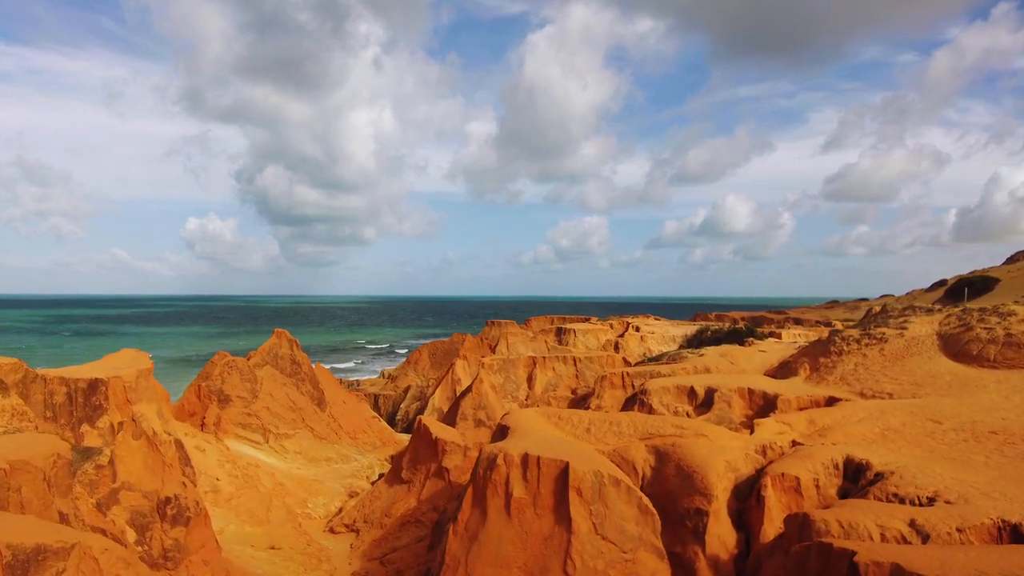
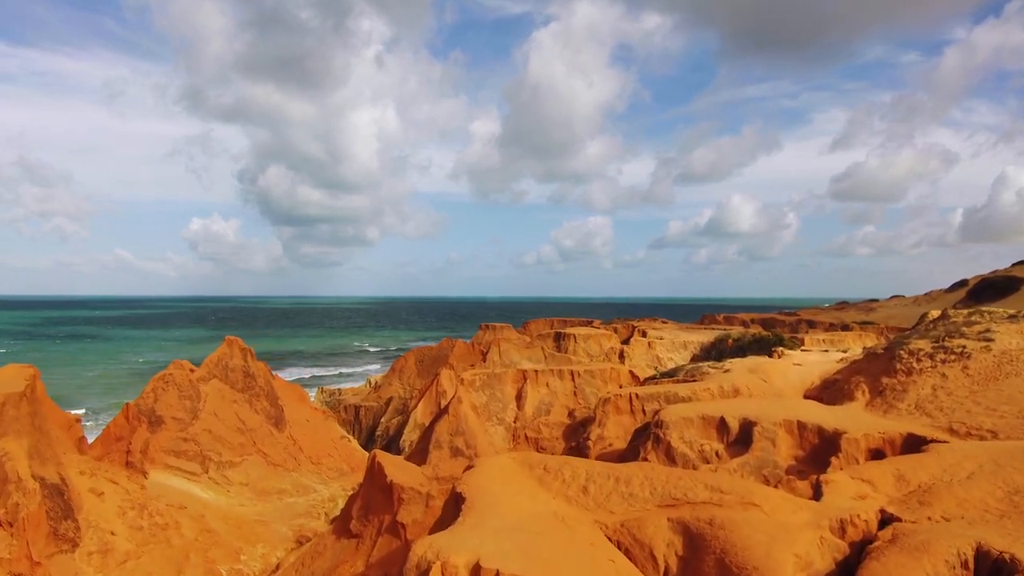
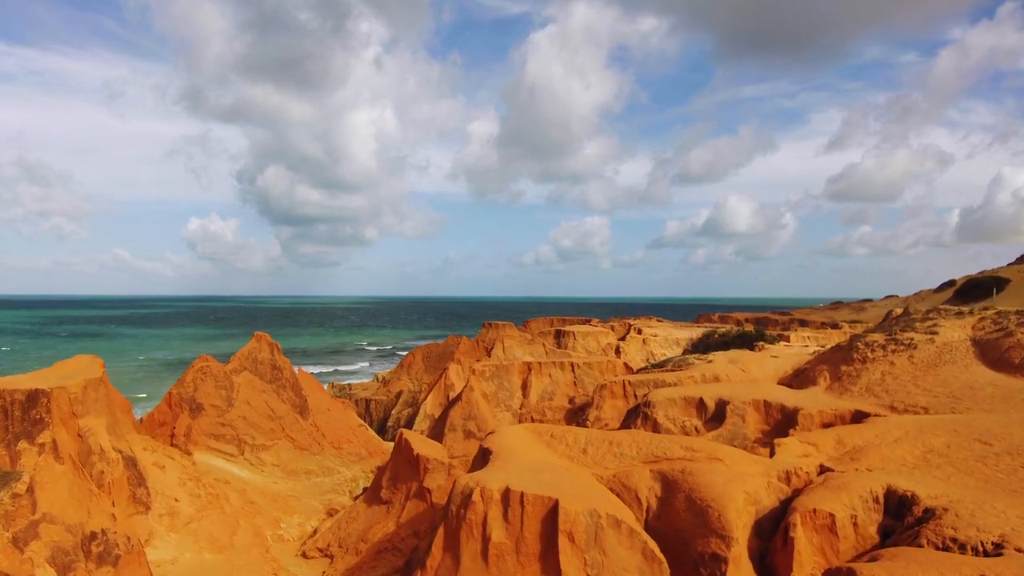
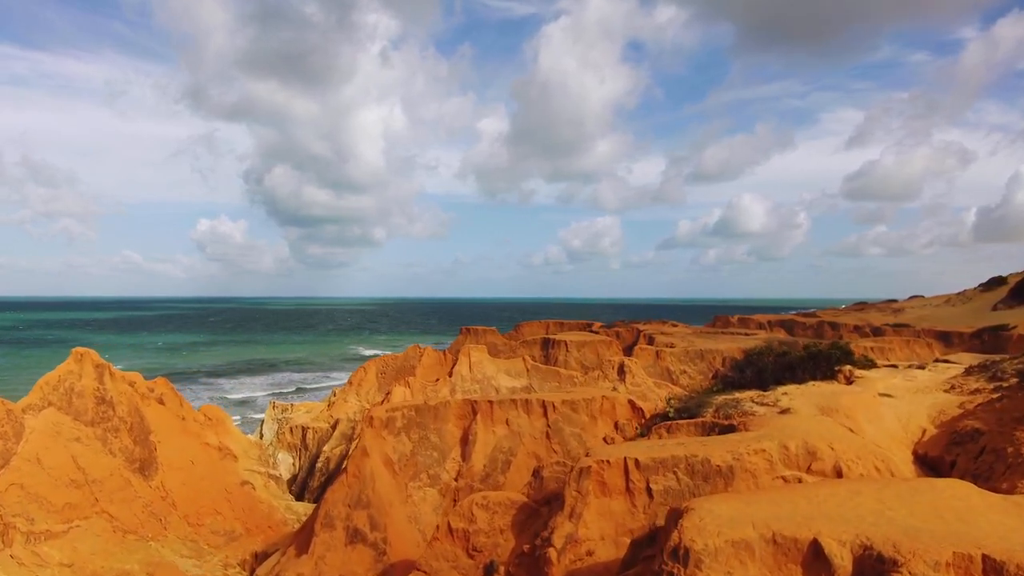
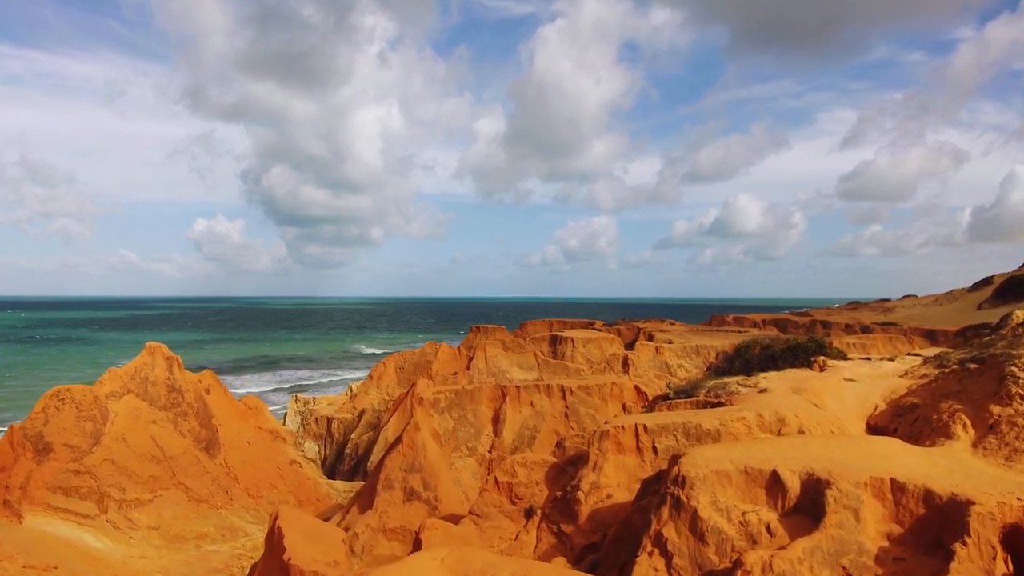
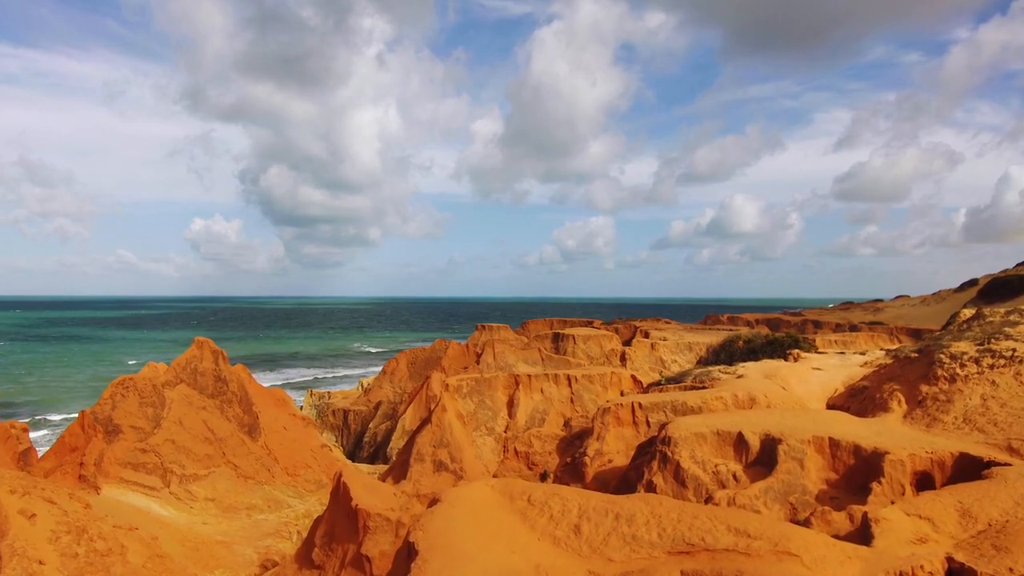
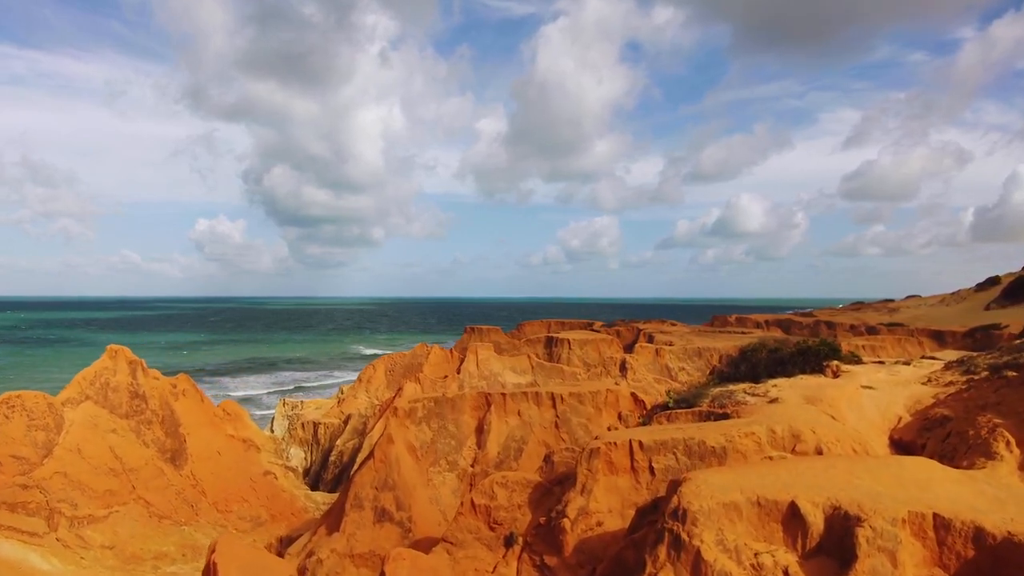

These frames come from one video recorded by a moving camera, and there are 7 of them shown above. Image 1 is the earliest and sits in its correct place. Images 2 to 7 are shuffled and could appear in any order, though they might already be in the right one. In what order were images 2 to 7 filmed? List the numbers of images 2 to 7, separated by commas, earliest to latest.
3, 2, 6, 5, 7, 4
